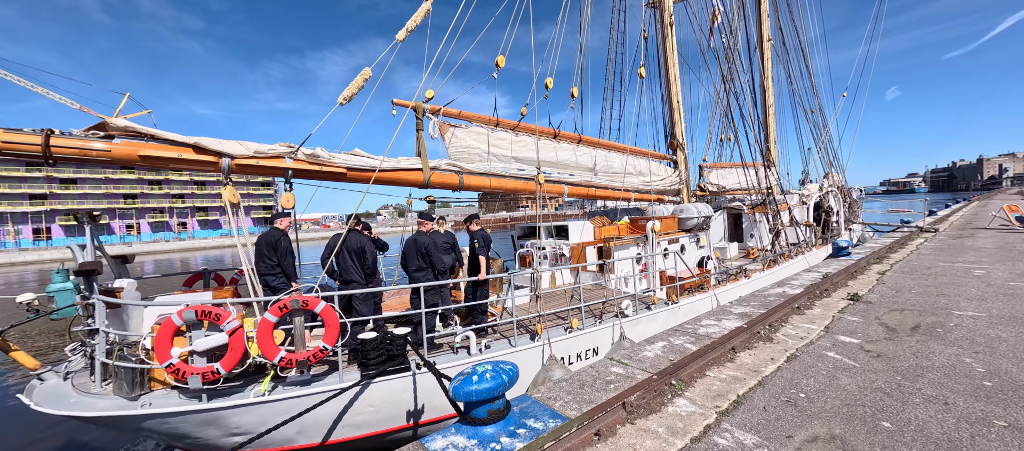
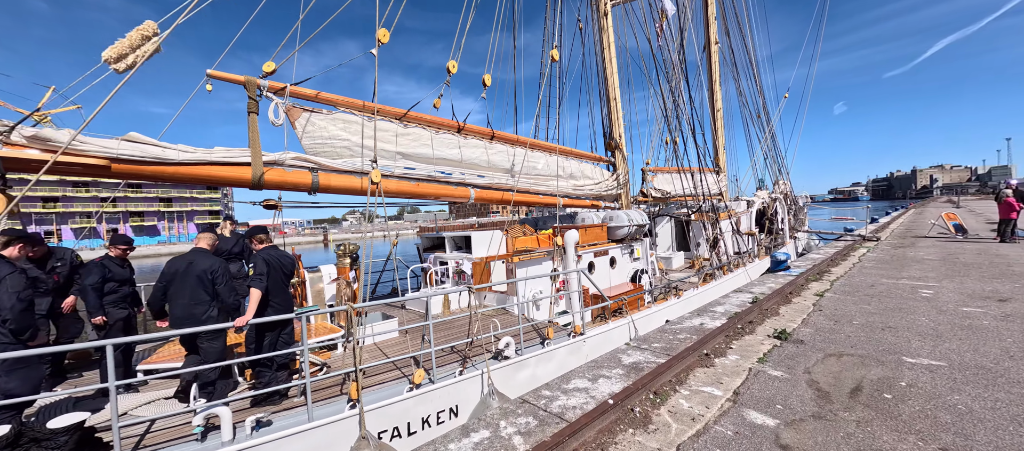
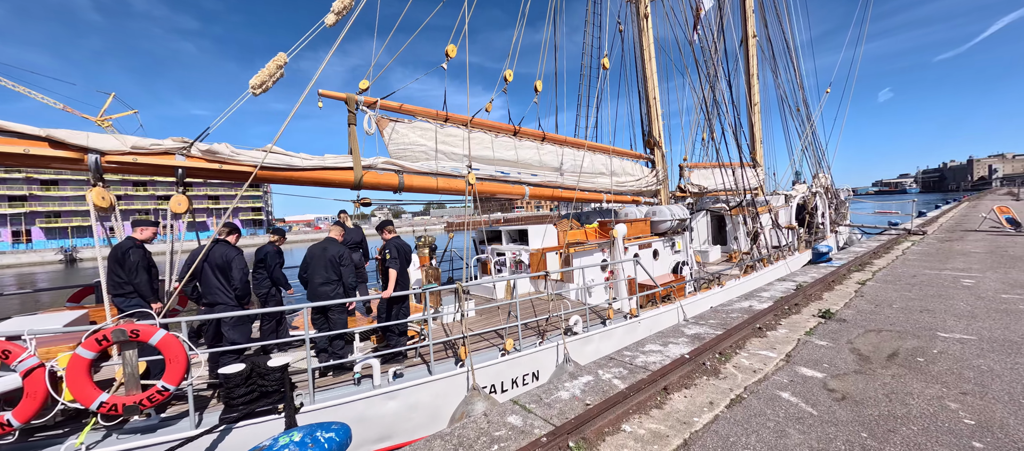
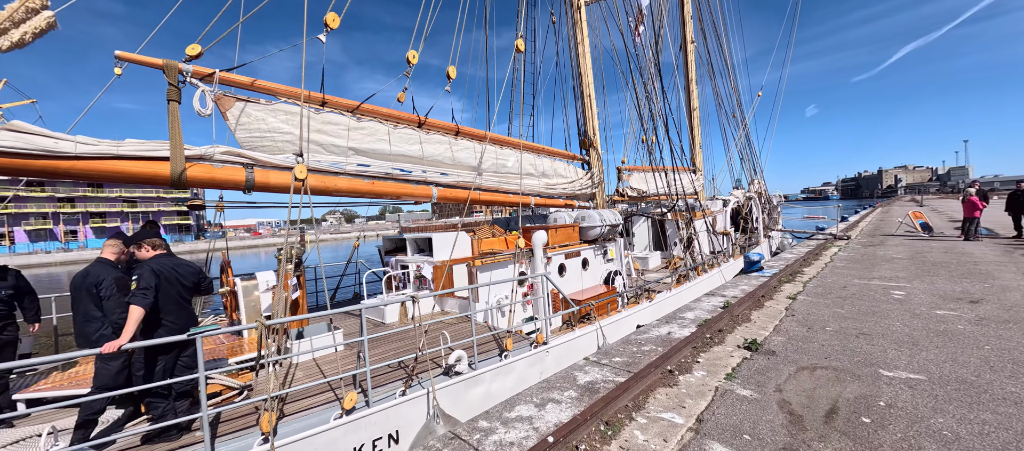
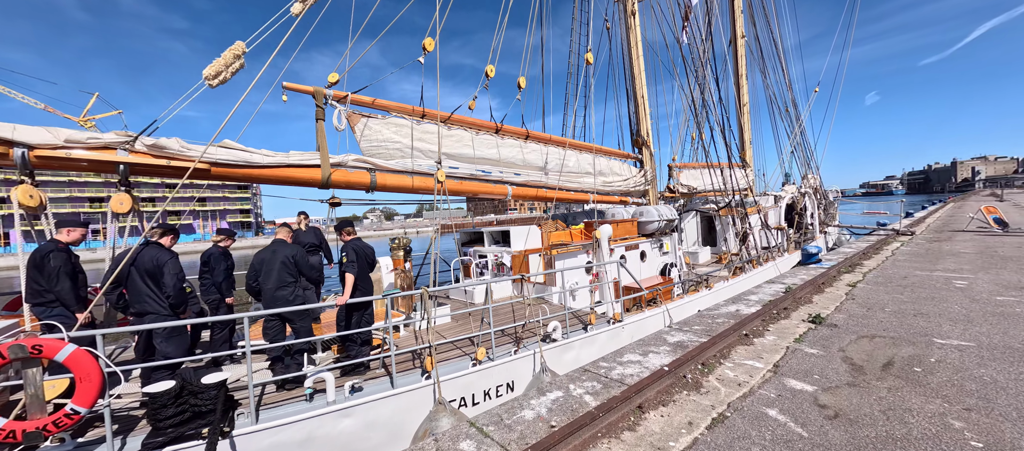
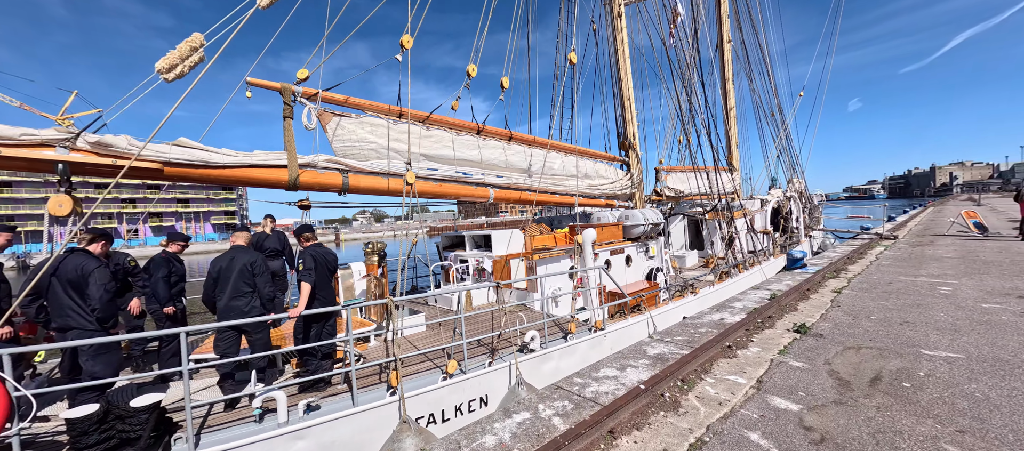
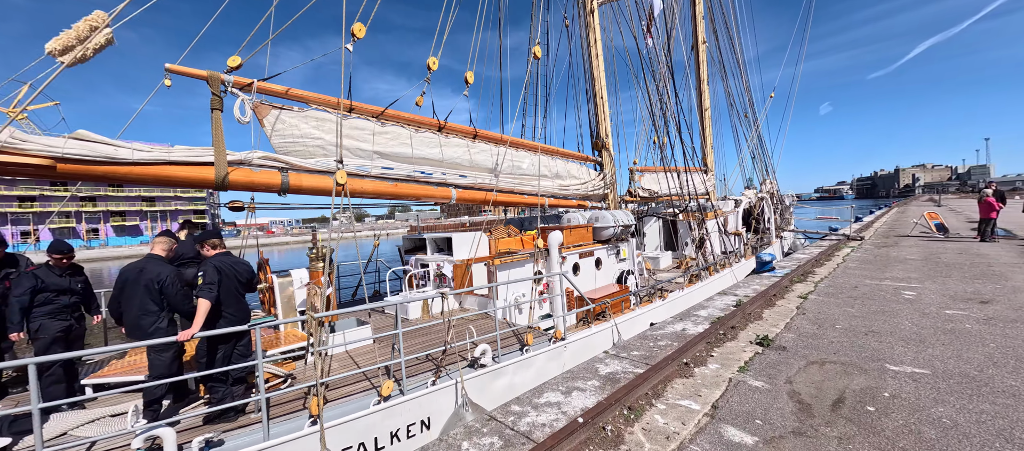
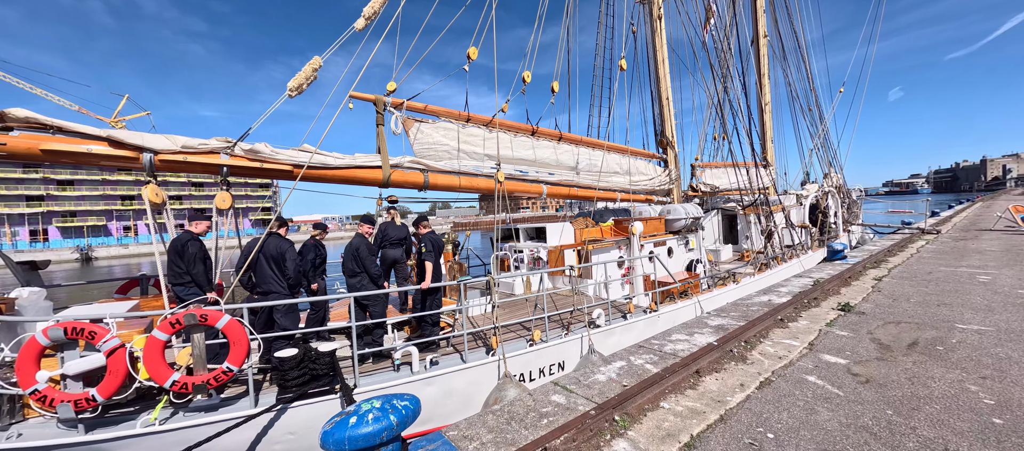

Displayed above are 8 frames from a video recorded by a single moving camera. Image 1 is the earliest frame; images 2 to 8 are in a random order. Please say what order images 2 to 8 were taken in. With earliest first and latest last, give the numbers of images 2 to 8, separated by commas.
8, 3, 5, 6, 2, 7, 4
